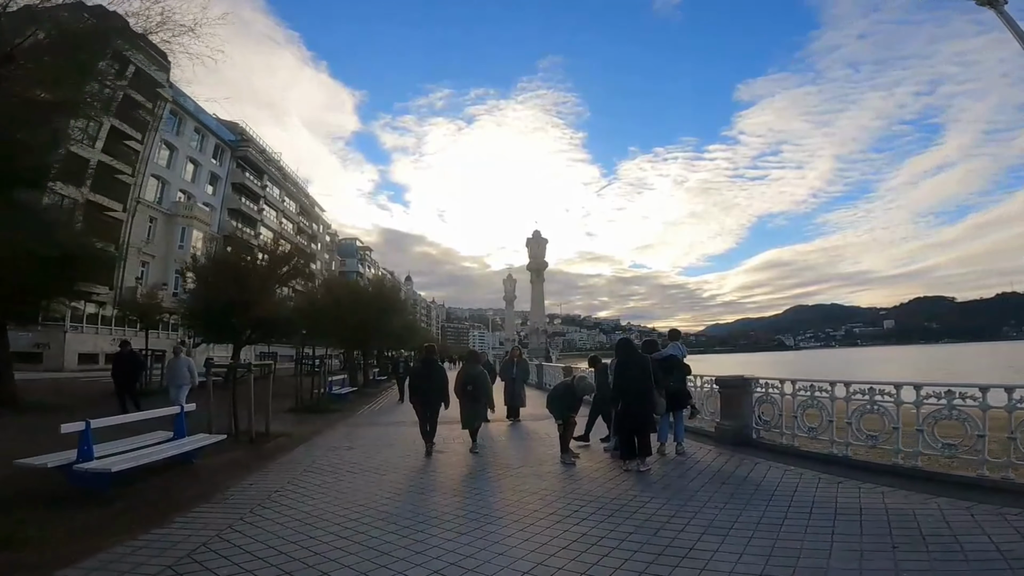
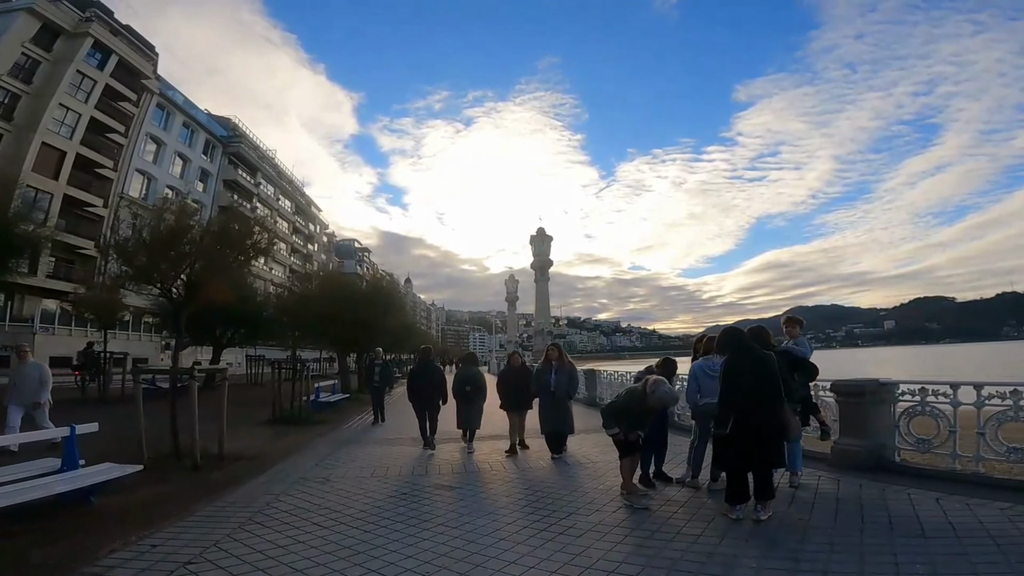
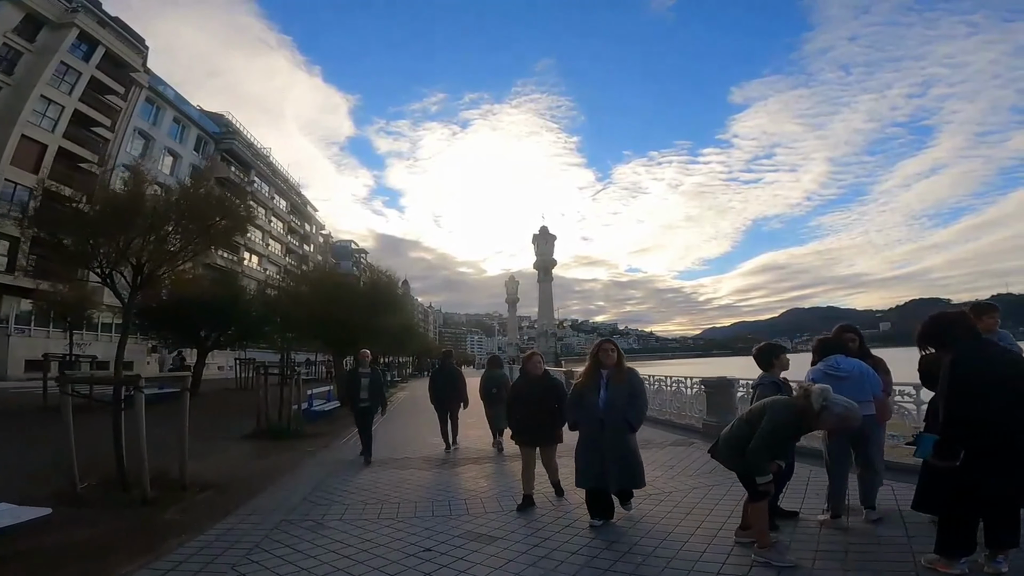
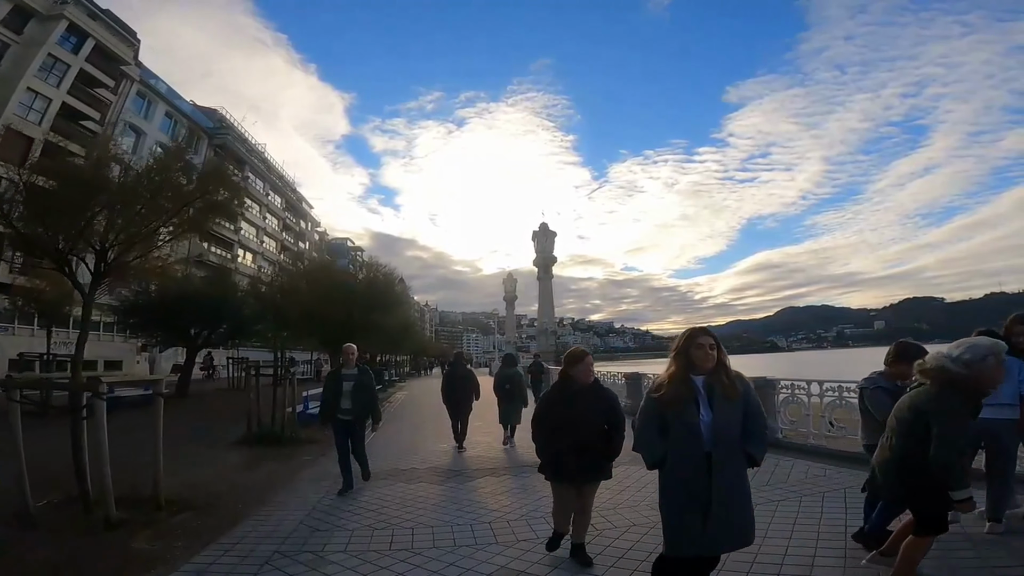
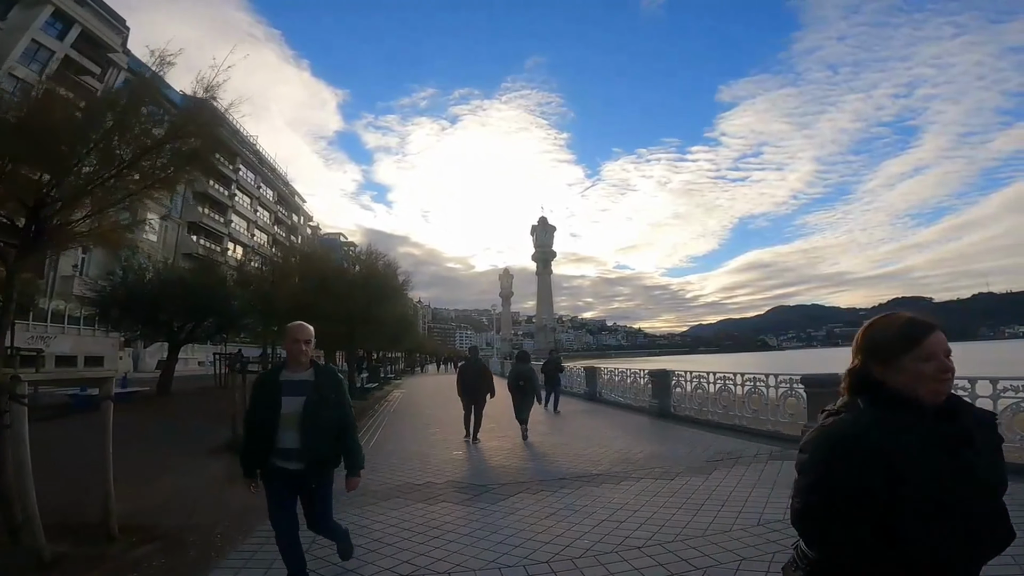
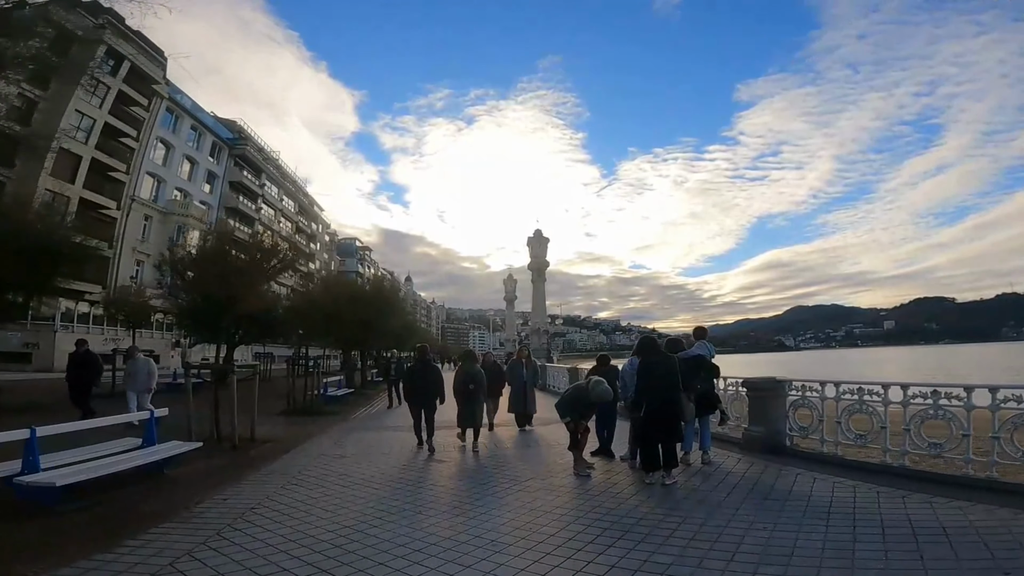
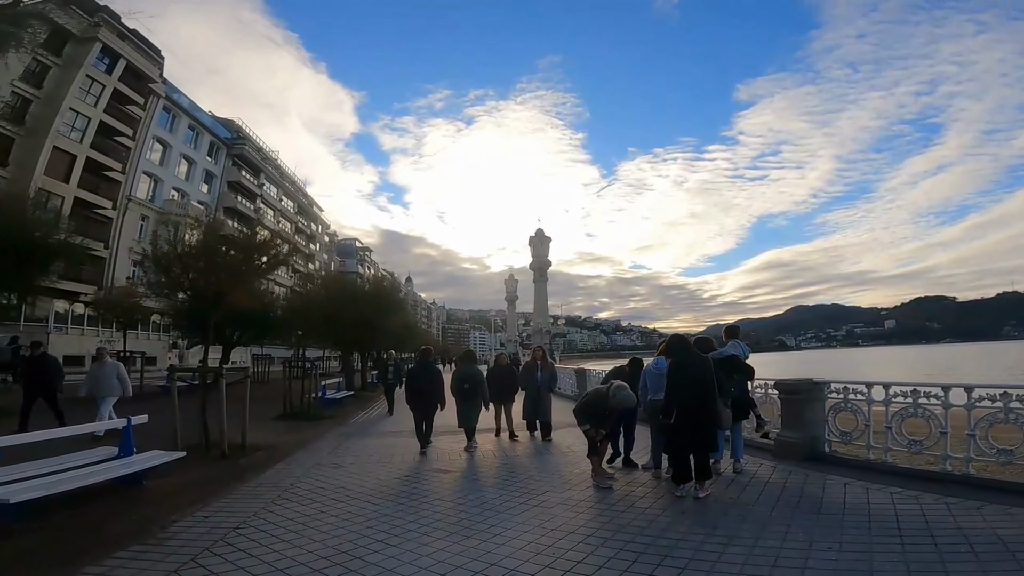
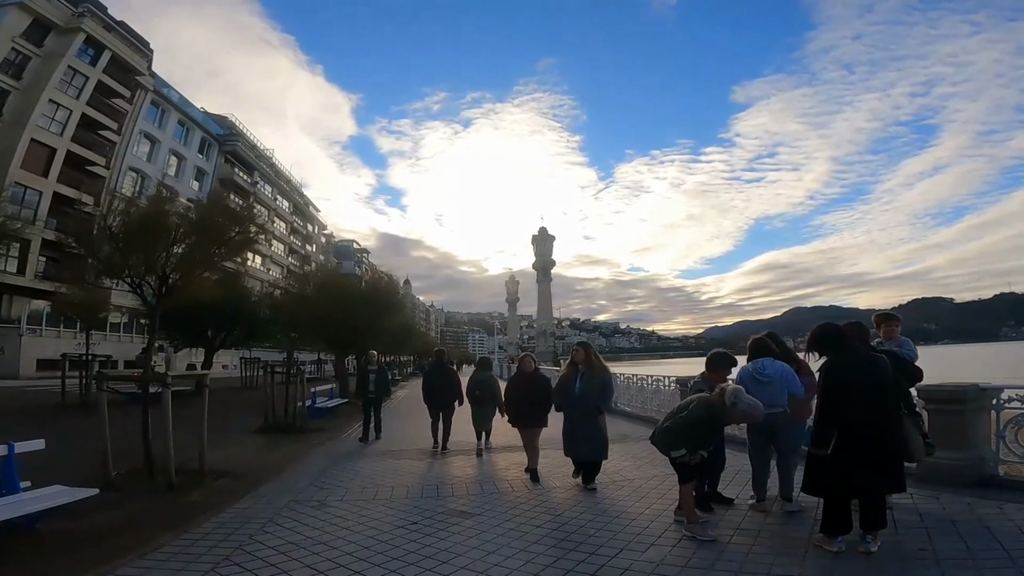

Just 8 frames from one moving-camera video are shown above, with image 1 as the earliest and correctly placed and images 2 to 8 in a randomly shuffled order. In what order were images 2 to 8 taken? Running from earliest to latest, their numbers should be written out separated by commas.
6, 7, 2, 8, 3, 4, 5
